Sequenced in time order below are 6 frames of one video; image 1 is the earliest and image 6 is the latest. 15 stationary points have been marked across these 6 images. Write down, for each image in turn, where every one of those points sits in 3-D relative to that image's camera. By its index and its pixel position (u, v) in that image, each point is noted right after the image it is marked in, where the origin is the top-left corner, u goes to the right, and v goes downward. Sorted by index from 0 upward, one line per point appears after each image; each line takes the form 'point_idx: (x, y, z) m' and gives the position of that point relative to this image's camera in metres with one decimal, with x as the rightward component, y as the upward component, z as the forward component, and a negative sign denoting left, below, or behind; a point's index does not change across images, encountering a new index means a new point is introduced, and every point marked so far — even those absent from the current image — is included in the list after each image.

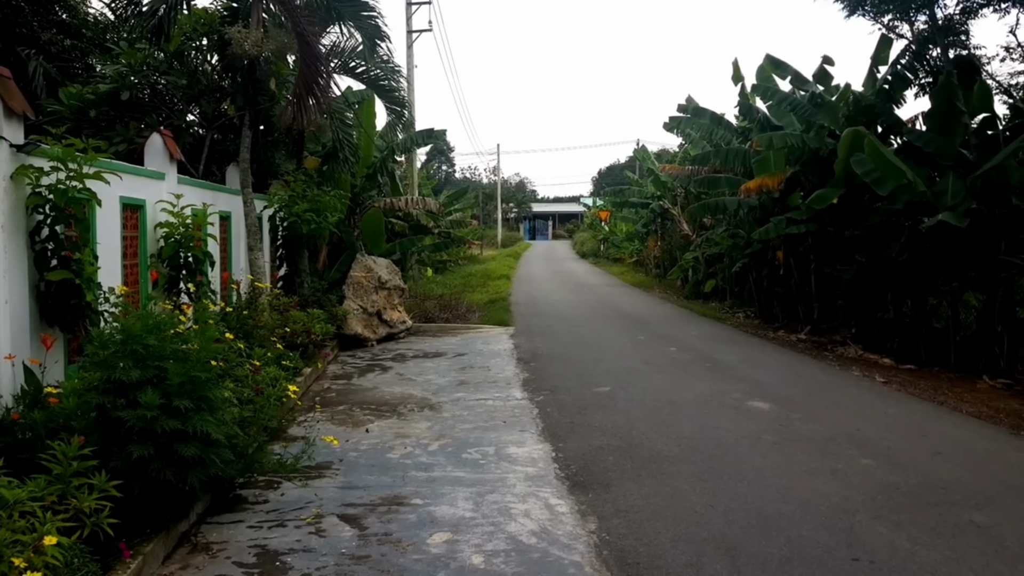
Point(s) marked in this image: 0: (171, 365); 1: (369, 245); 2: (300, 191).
0: (-1.4, -0.3, +4.0) m
1: (-2.1, +0.7, +14.3) m
2: (-2.5, +1.2, +11.3) m
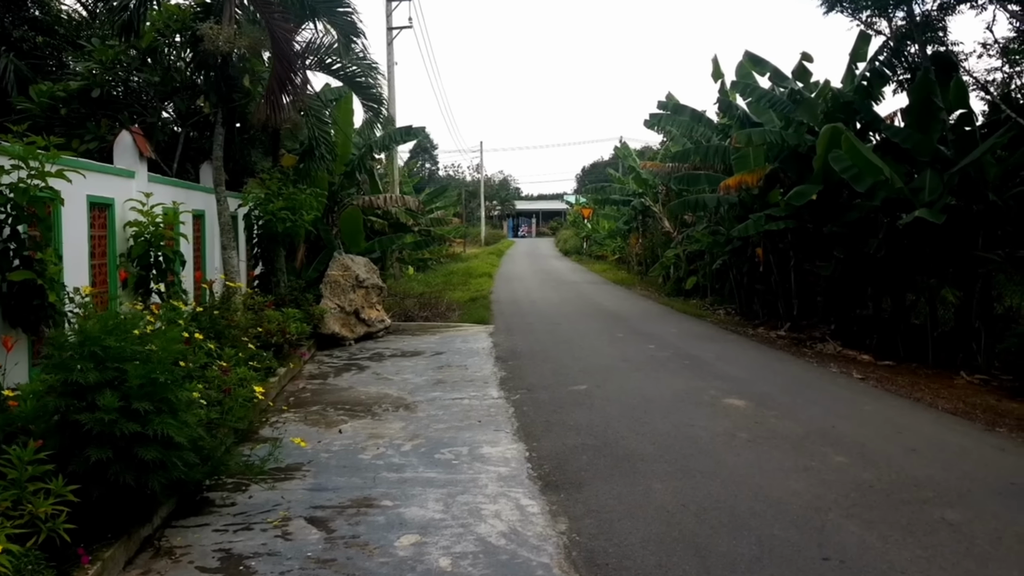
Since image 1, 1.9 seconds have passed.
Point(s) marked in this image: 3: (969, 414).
0: (-1.6, -0.3, +3.9) m
1: (-2.4, +0.7, +14.2) m
2: (-2.8, +1.2, +11.2) m
3: (+3.9, -1.1, +8.1) m
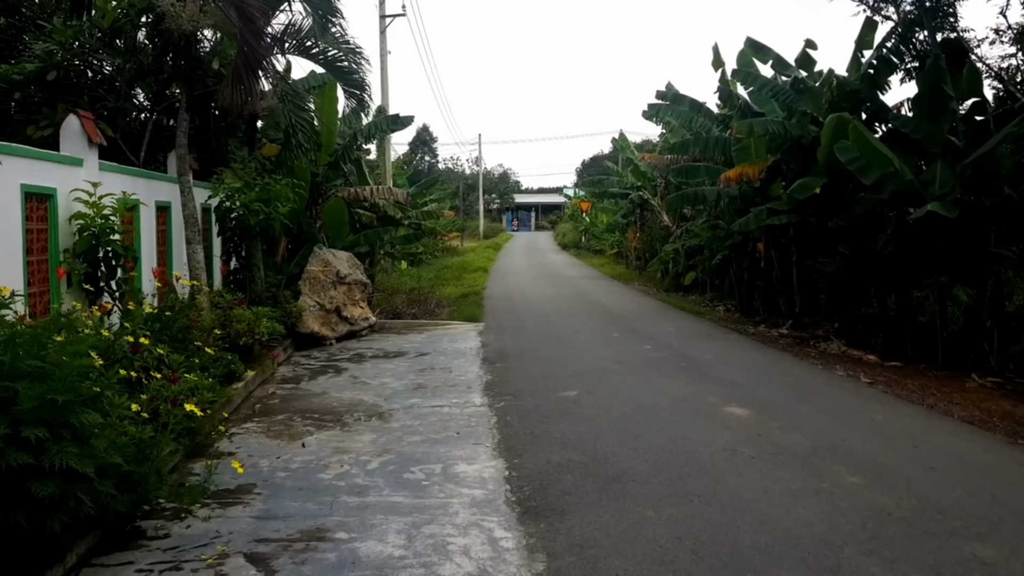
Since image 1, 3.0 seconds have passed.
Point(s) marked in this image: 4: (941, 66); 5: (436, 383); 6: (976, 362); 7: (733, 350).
0: (-1.7, -0.3, +3.3) m
1: (-2.6, +0.7, +13.6) m
2: (-2.9, +1.2, +10.5) m
3: (+3.7, -1.1, +7.5) m
4: (+4.6, +2.4, +10.2) m
5: (-0.7, -0.9, +8.8) m
6: (+5.2, -0.8, +10.7) m
7: (+2.6, -0.7, +11.5) m
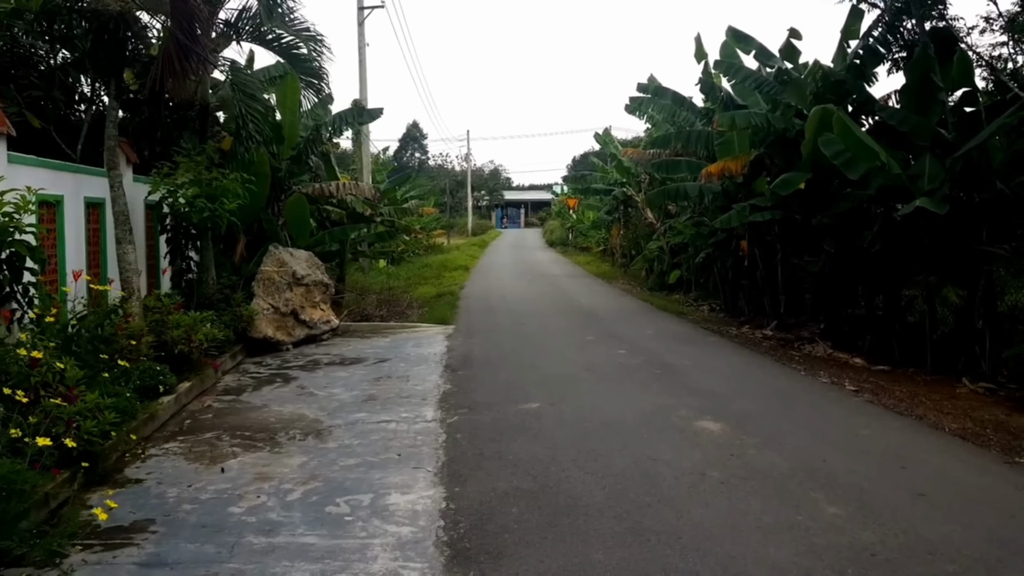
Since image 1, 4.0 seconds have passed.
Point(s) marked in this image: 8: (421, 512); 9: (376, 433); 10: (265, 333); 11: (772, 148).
0: (-2.0, -0.4, +2.7) m
1: (-3.0, +0.7, +12.9) m
2: (-3.3, +1.2, +9.9) m
3: (+3.4, -1.1, +6.9) m
4: (+4.2, +2.4, +9.6) m
5: (-1.0, -0.9, +8.1) m
6: (+4.8, -0.8, +10.1) m
7: (+2.3, -0.8, +10.9) m
8: (-0.4, -1.1, +4.7) m
9: (-0.9, -1.0, +6.5) m
10: (-2.7, -0.5, +10.5) m
11: (+3.2, +1.7, +11.6) m
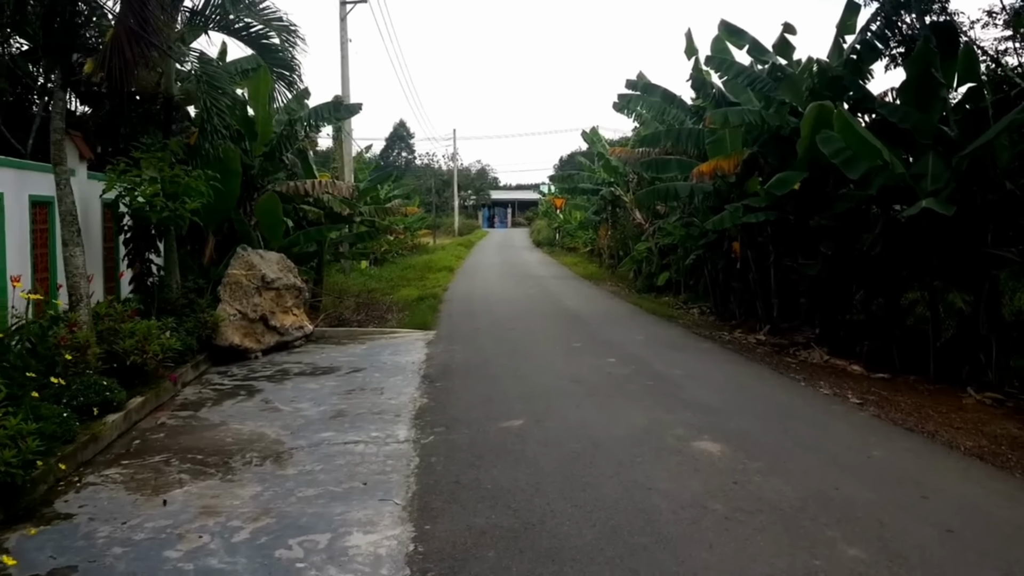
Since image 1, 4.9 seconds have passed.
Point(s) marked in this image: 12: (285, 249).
0: (-2.1, -0.4, +2.0) m
1: (-3.2, +0.7, +12.3) m
2: (-3.4, +1.1, +9.3) m
3: (+3.3, -1.1, +6.4) m
4: (+4.1, +2.3, +9.1) m
5: (-1.2, -1.0, +7.5) m
6: (+4.7, -0.9, +9.6) m
7: (+2.1, -0.8, +10.3) m
8: (-0.5, -1.2, +4.1) m
9: (-1.1, -1.0, +5.9) m
10: (-2.9, -0.5, +9.8) m
11: (+3.0, +1.7, +11.1) m
12: (-3.0, +0.5, +12.6) m
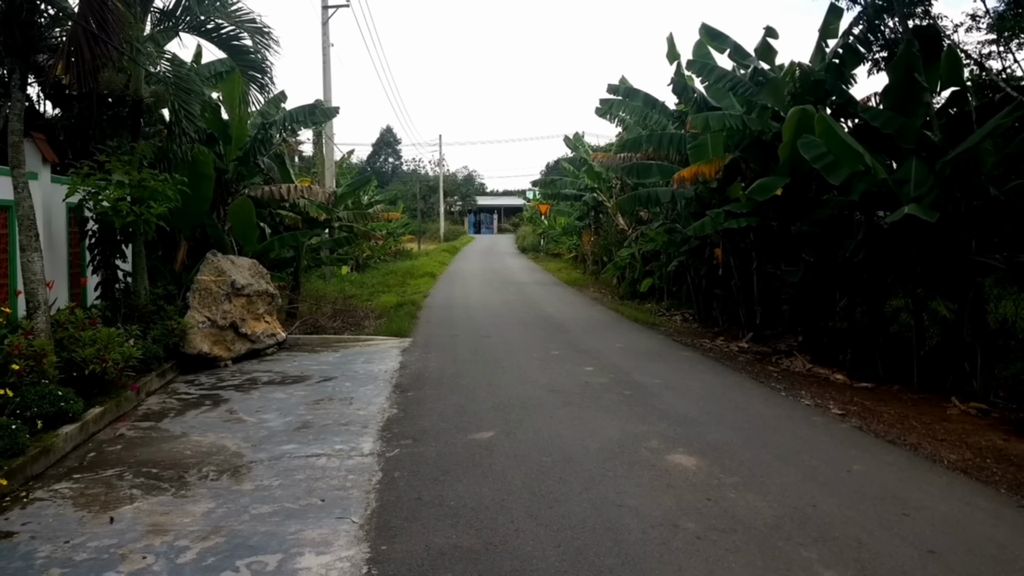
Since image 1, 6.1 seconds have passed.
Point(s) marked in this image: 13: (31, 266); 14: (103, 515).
0: (-2.2, -0.5, +1.8) m
1: (-3.5, +0.6, +12.0) m
2: (-3.7, +1.1, +9.0) m
3: (+3.1, -1.2, +6.2) m
4: (+3.8, +2.2, +9.0) m
5: (-1.4, -1.0, +7.3) m
6: (+4.4, -1.0, +9.5) m
7: (+1.8, -0.9, +10.1) m
8: (-0.7, -1.2, +3.9) m
9: (-1.2, -1.1, +5.7) m
10: (-3.1, -0.6, +9.6) m
11: (+2.7, +1.6, +10.9) m
12: (-3.3, +0.4, +12.4) m
13: (-3.6, +0.2, +7.2) m
14: (-2.1, -1.2, +4.8) m
